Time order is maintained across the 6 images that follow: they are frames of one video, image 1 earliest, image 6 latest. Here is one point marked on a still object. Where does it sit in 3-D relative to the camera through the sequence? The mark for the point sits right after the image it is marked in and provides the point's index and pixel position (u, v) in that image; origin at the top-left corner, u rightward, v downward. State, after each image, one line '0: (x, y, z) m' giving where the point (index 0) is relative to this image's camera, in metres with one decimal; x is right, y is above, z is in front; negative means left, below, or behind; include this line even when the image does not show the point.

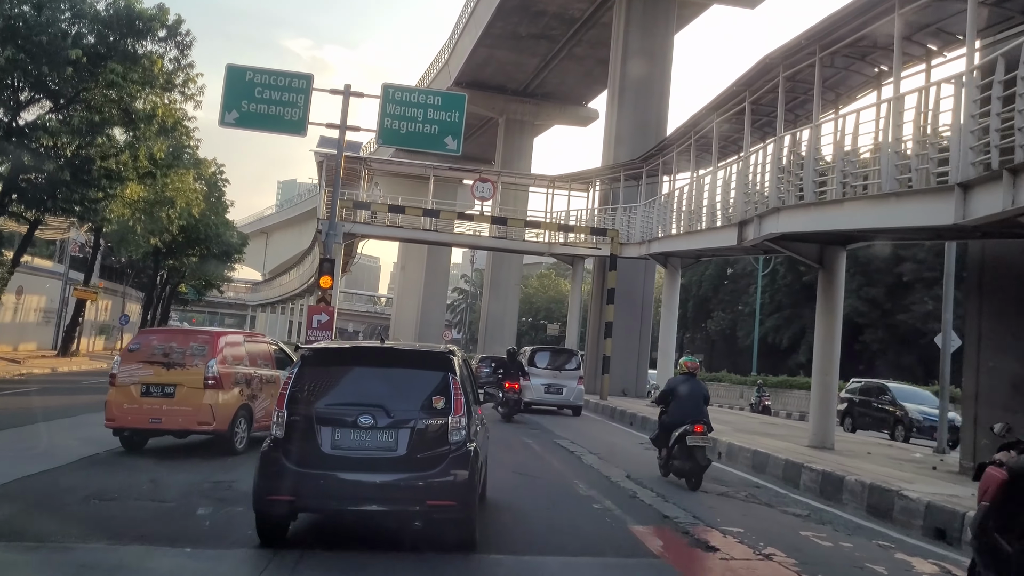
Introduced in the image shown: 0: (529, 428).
0: (+0.3, -2.6, +17.7) m
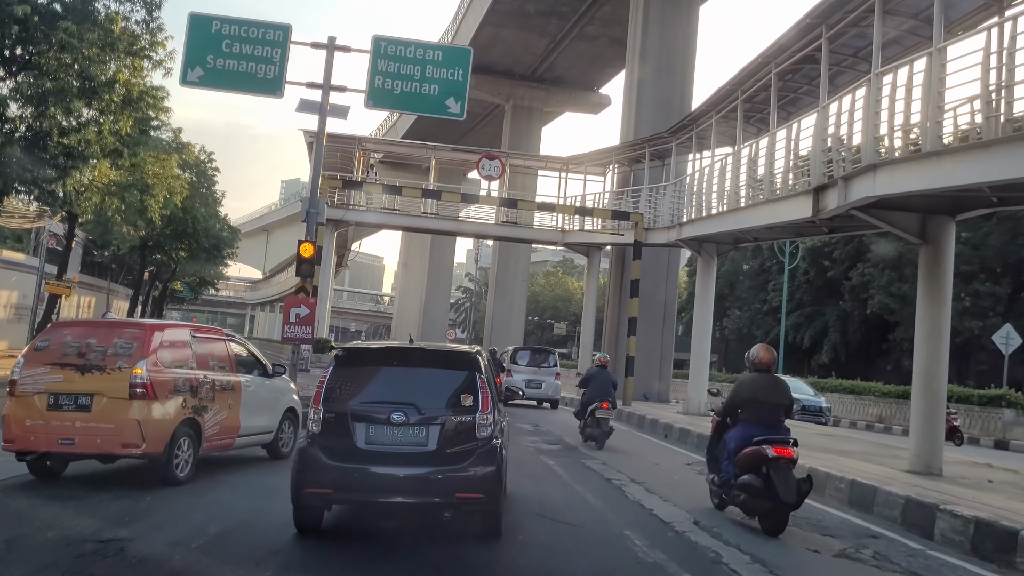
0: (+0.6, -2.4, +14.9) m
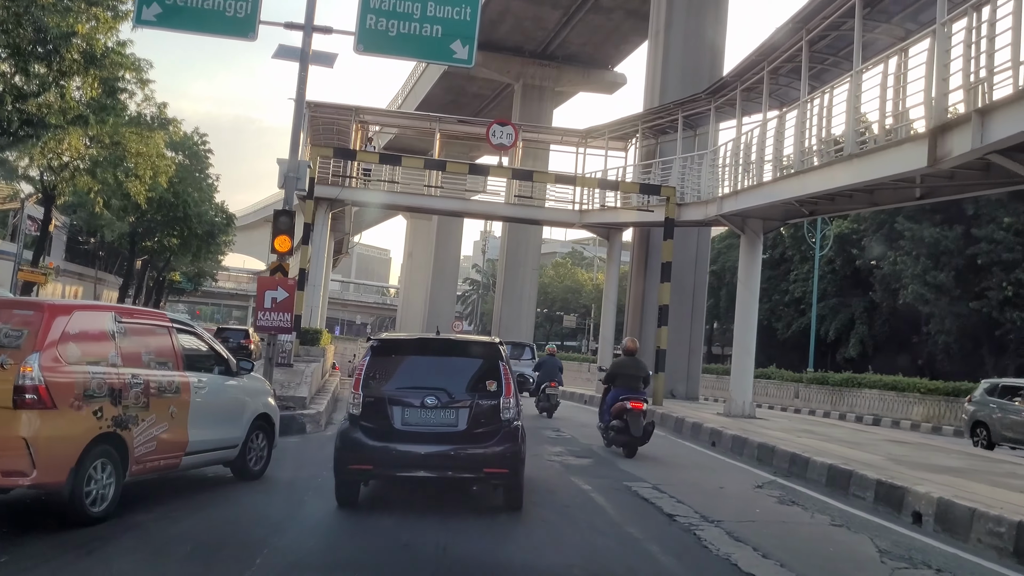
0: (+0.8, -2.1, +12.4) m
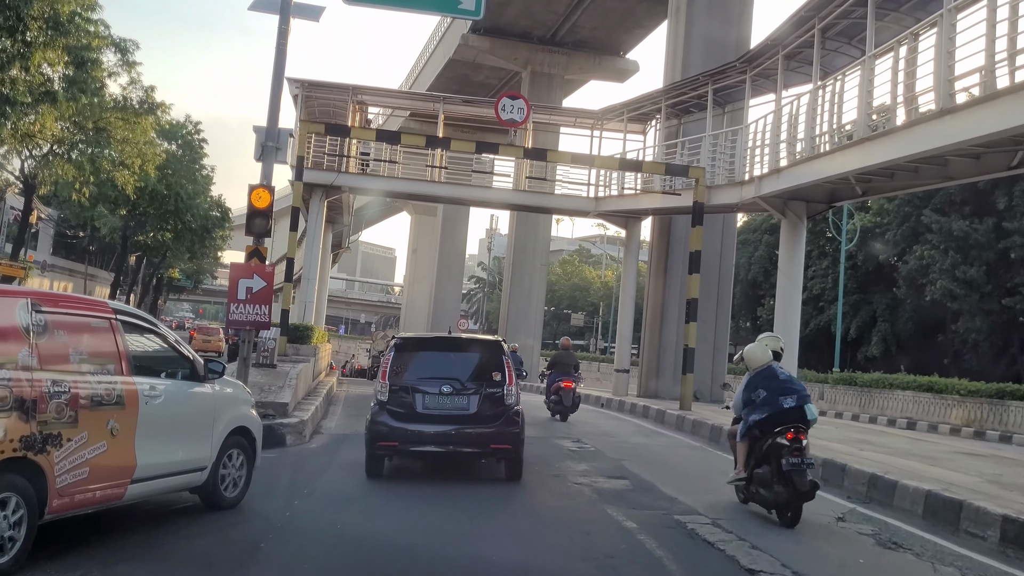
0: (+1.0, -2.0, +10.5) m
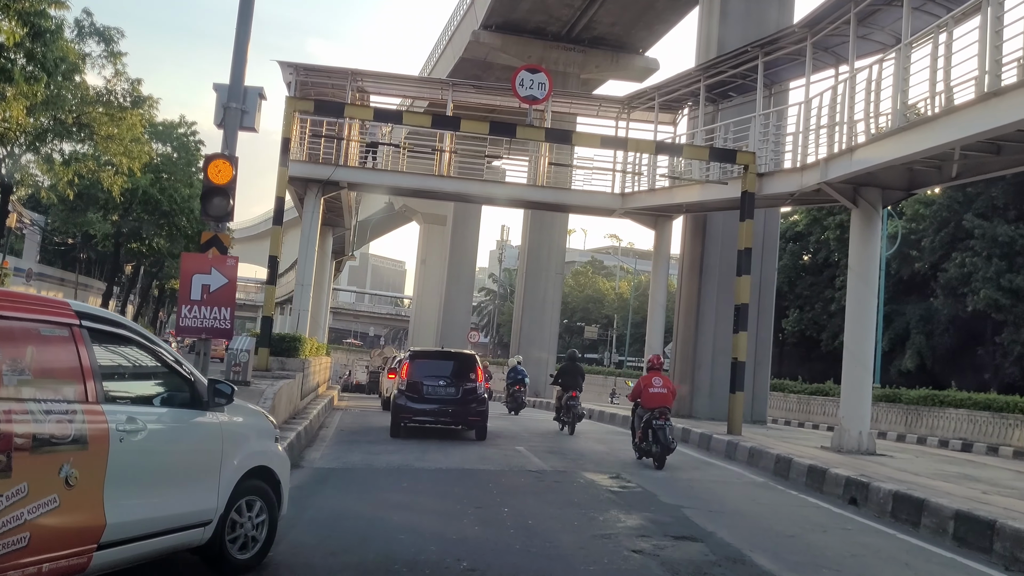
0: (+1.2, -2.0, +8.1) m
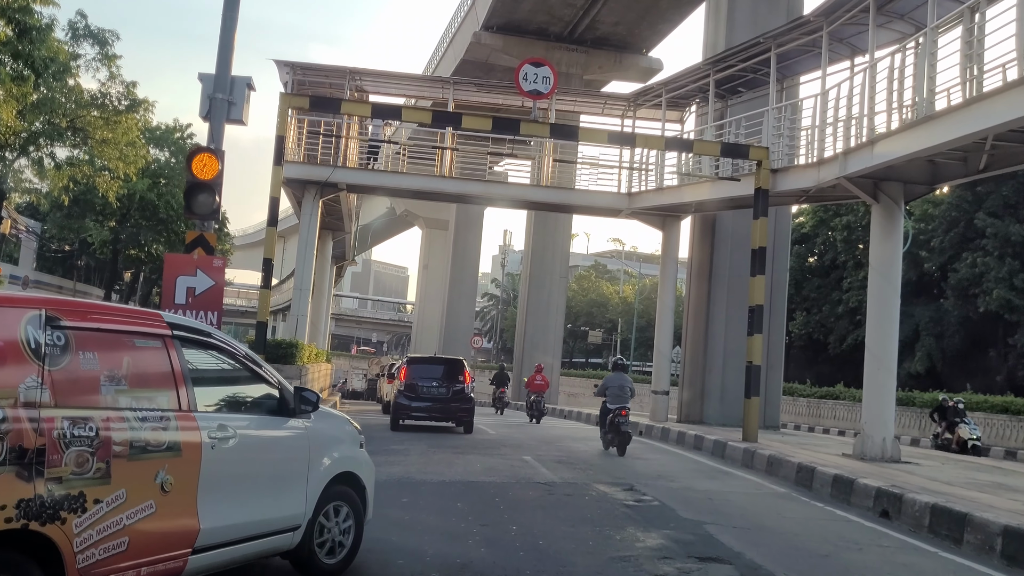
0: (+1.3, -2.0, +7.5) m
